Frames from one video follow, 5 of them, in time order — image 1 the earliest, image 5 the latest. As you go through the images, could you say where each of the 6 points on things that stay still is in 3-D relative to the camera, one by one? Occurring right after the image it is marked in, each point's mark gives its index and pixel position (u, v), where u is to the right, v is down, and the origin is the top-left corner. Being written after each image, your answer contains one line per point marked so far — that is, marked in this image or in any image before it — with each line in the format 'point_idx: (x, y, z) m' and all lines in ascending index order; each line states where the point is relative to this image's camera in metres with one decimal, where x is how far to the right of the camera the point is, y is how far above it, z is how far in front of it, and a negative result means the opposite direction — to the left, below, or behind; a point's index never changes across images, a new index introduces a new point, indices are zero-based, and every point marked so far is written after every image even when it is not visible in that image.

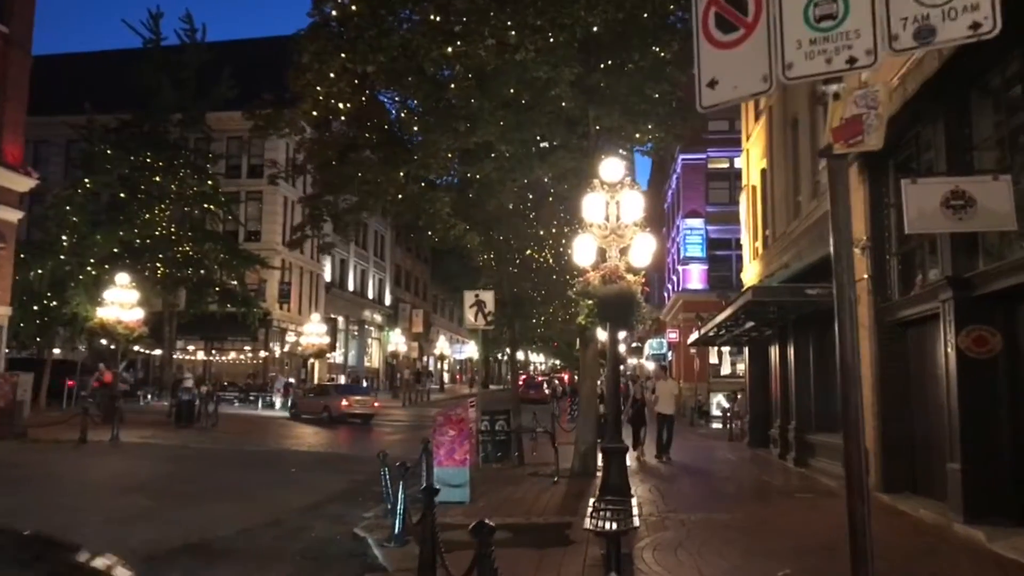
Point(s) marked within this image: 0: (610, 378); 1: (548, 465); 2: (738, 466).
0: (+1.3, -1.2, +11.4) m
1: (+0.8, -3.6, +17.9) m
2: (+4.6, -3.6, +18.0) m
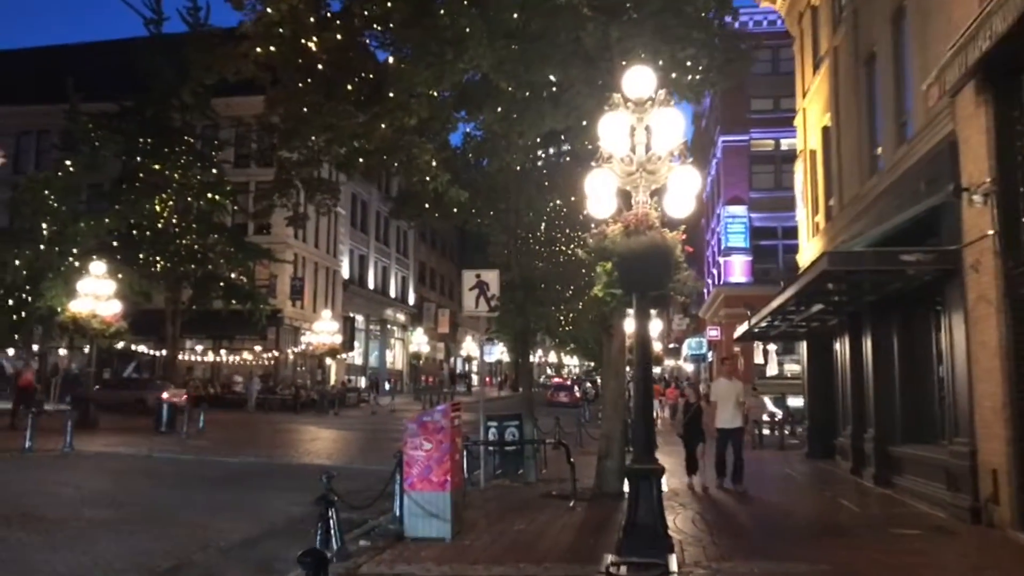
0: (+1.1, -0.8, +8.1) m
1: (+0.9, -3.2, +14.6) m
2: (+4.8, -3.2, +14.6) m
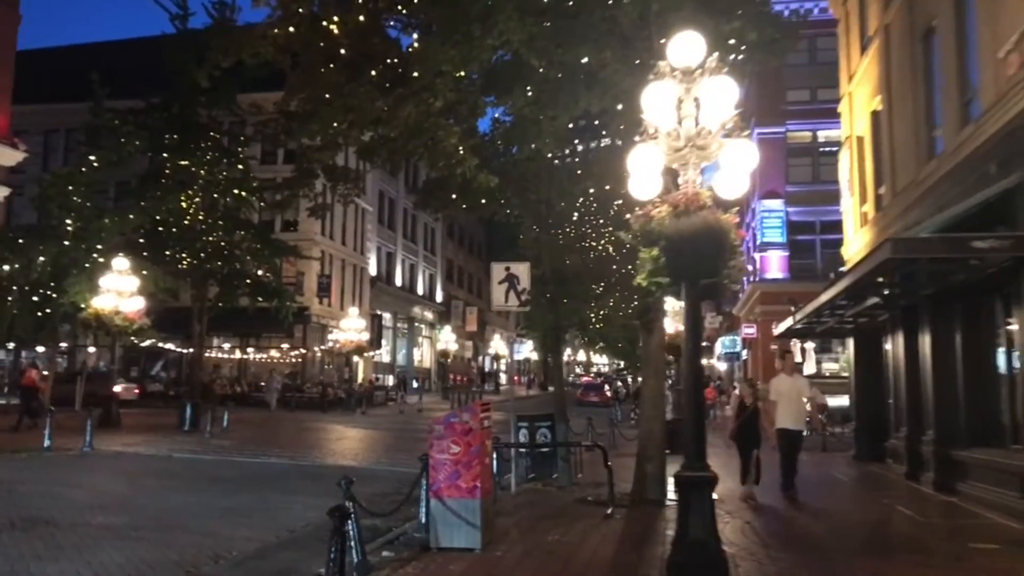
0: (+1.4, -0.7, +7.3) m
1: (+1.4, -3.1, +13.8) m
2: (+5.3, -3.1, +13.6) m
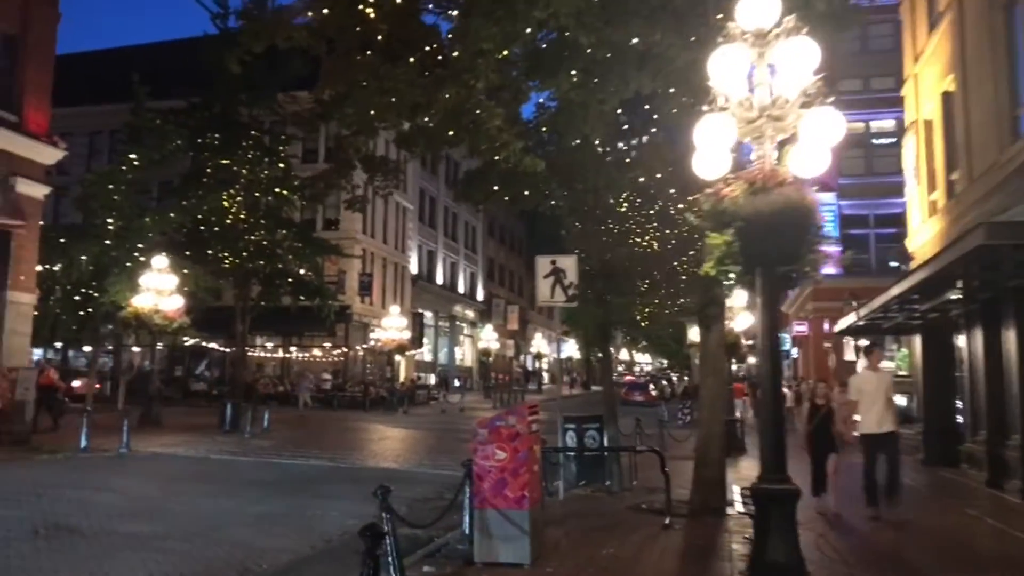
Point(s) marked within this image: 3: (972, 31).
0: (+1.8, -0.6, +6.5) m
1: (+2.1, -3.0, +13.0) m
2: (+6.0, -3.0, +12.6) m
3: (+7.2, +4.0, +13.9) m
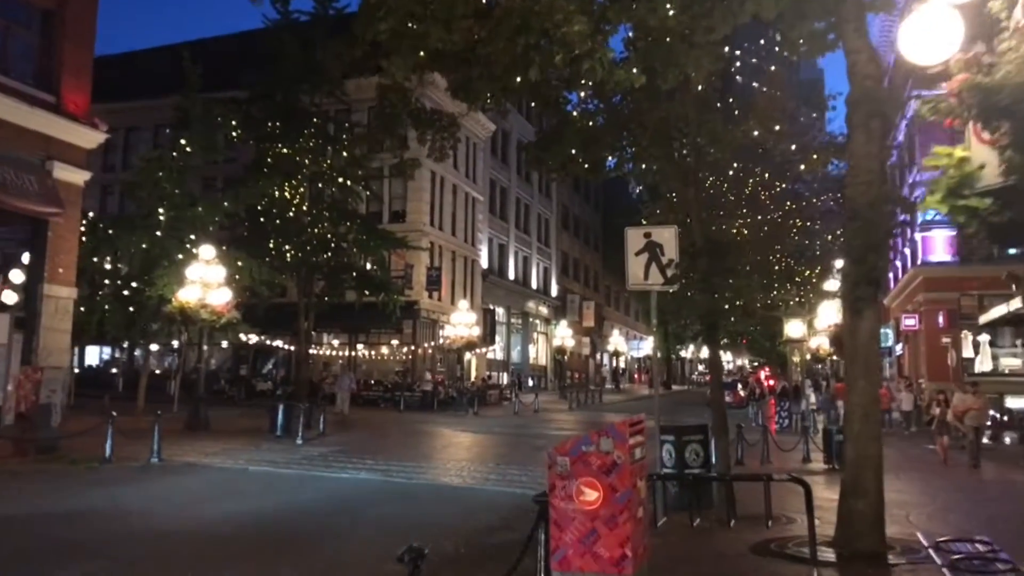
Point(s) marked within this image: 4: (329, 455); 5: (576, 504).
0: (+2.3, -0.3, +3.7) m
1: (+3.1, -2.7, +10.2) m
2: (+6.9, -2.7, +9.5) m
3: (+8.2, +4.3, +10.7) m
4: (-3.9, -3.6, +19.0) m
5: (+0.4, -1.4, +6.0) m
